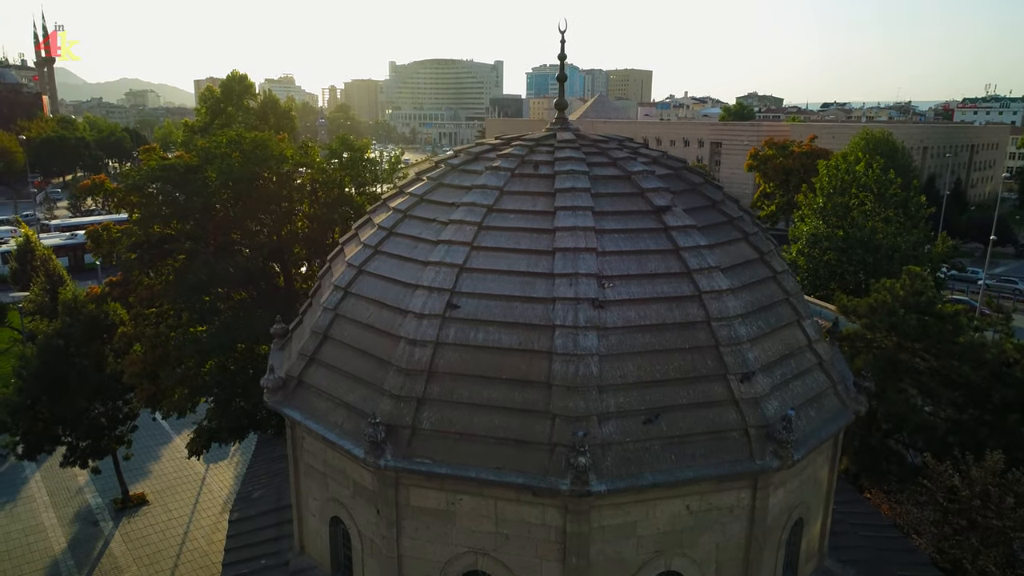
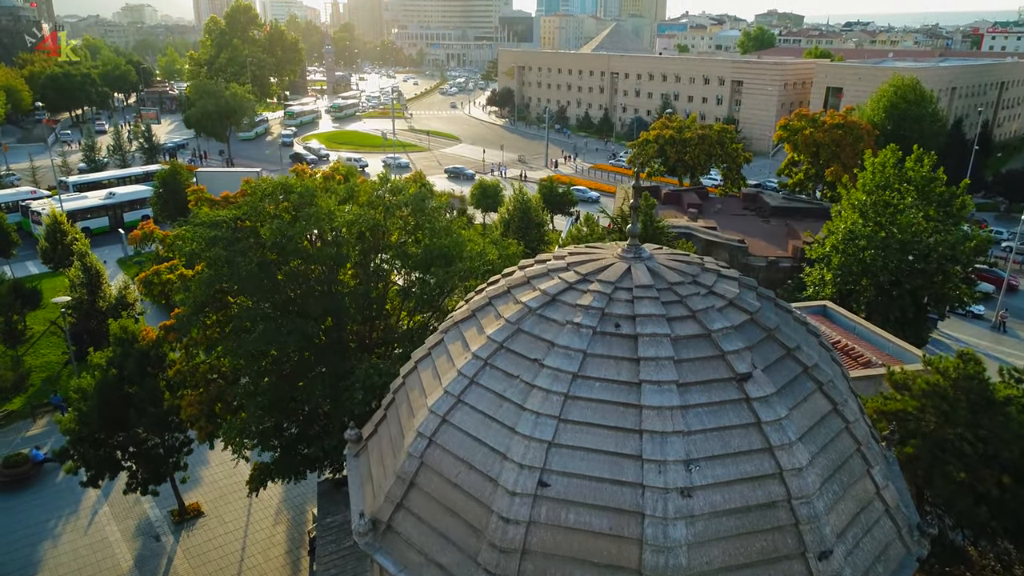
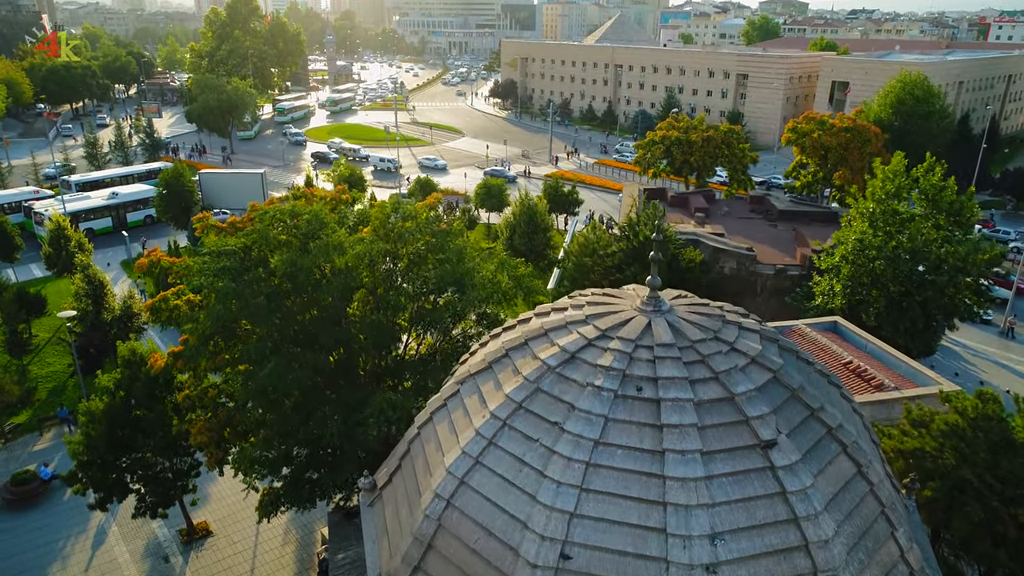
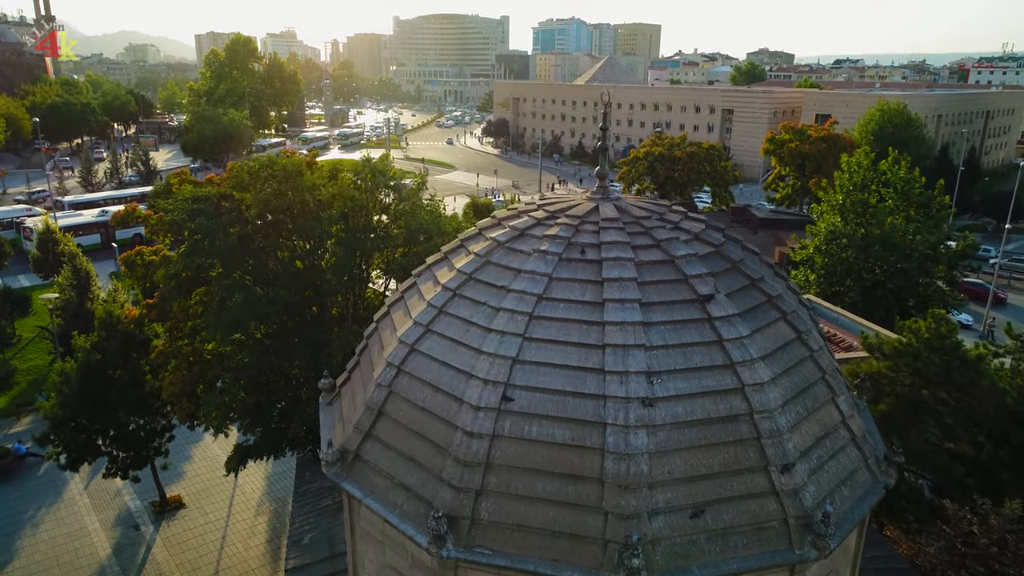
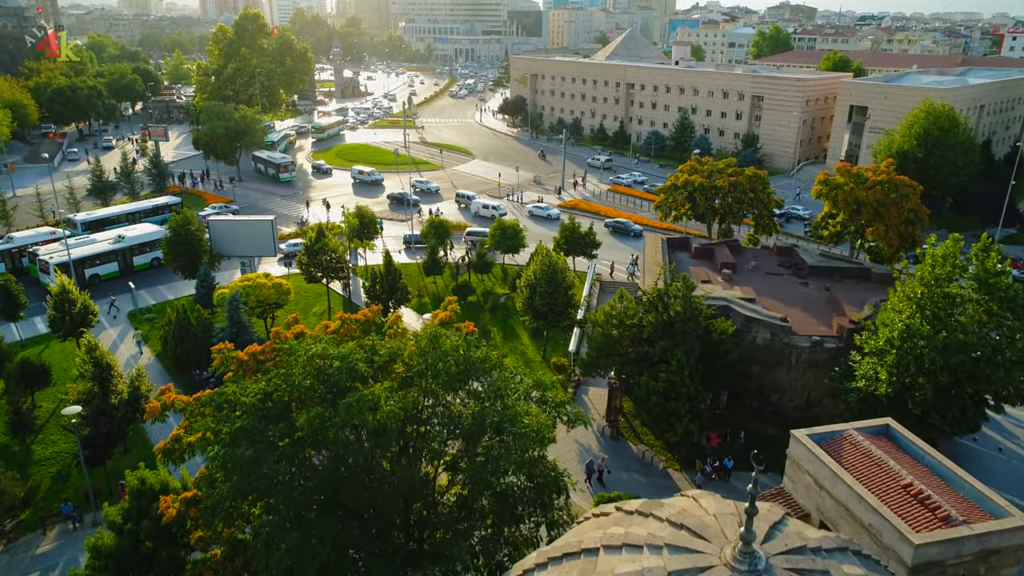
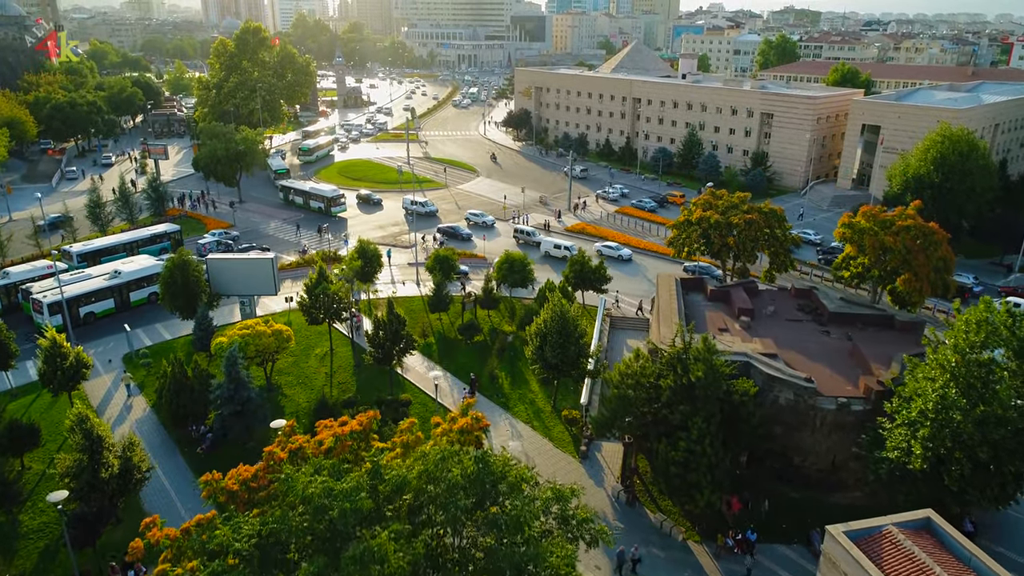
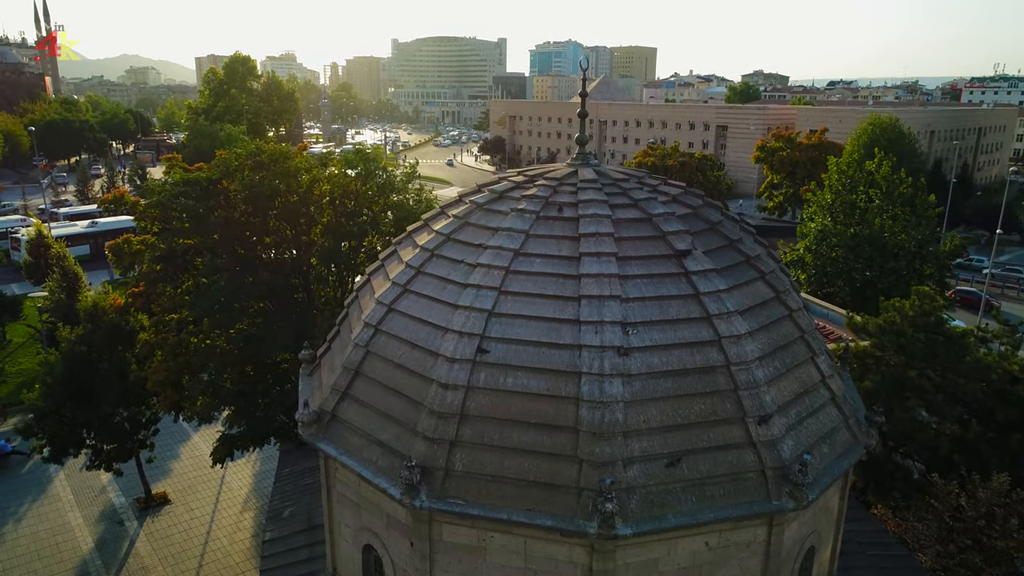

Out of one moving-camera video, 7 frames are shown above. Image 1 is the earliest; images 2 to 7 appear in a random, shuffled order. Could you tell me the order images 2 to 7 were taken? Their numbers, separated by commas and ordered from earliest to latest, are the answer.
7, 4, 2, 3, 5, 6
